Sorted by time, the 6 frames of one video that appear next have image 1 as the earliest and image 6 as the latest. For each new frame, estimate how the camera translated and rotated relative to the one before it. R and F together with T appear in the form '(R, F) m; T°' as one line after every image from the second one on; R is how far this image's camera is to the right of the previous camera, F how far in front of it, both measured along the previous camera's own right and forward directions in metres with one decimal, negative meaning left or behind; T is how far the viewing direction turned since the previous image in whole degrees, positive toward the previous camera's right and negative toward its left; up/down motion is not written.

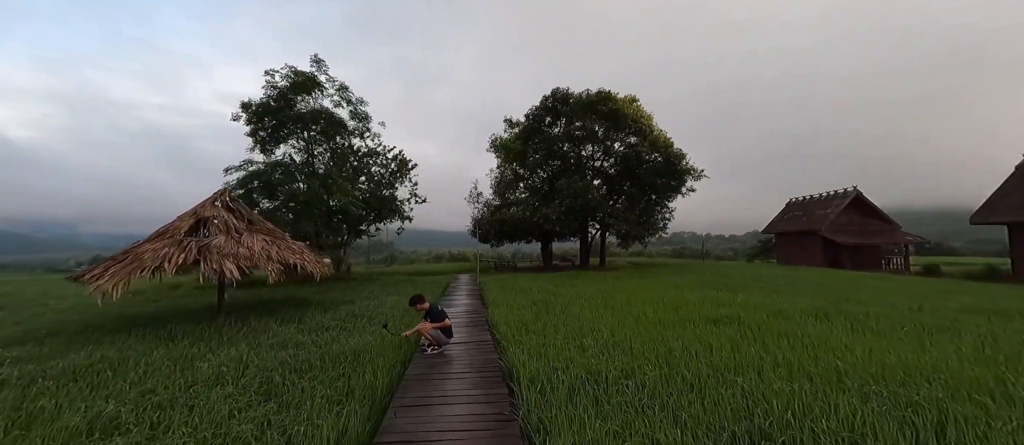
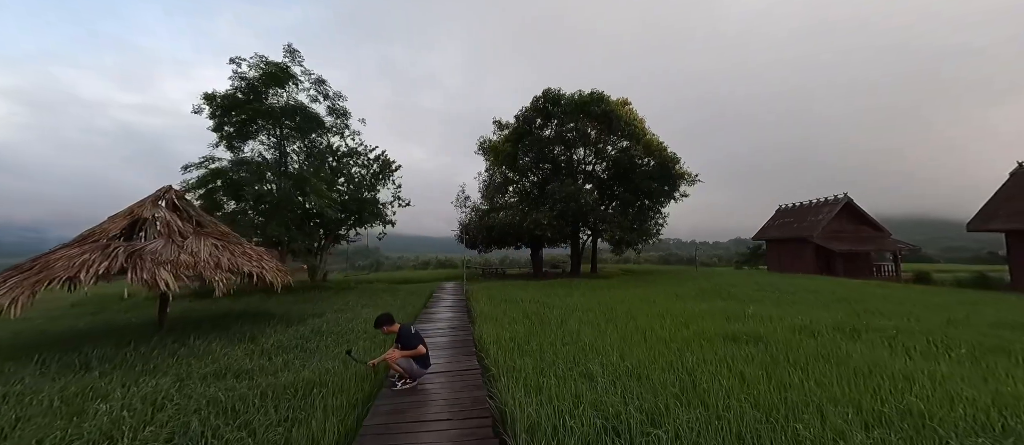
(0.0, +0.8) m; +2°
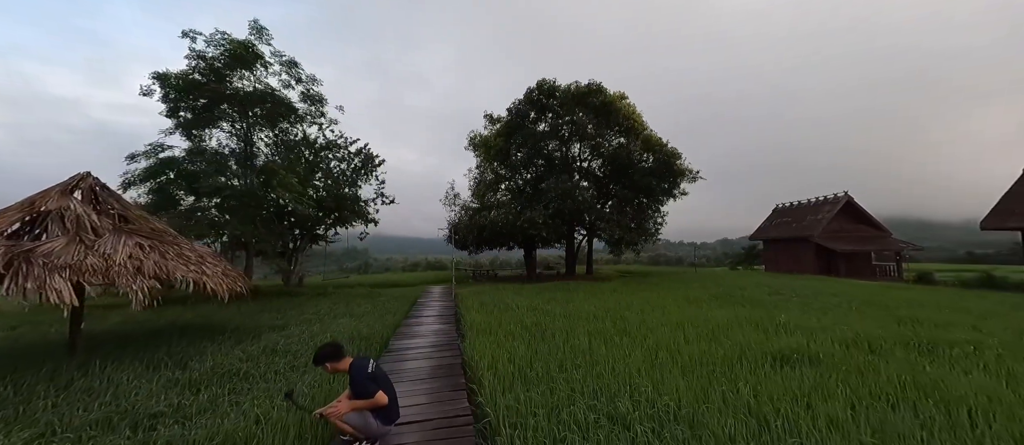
(-0.1, +1.1) m; +2°
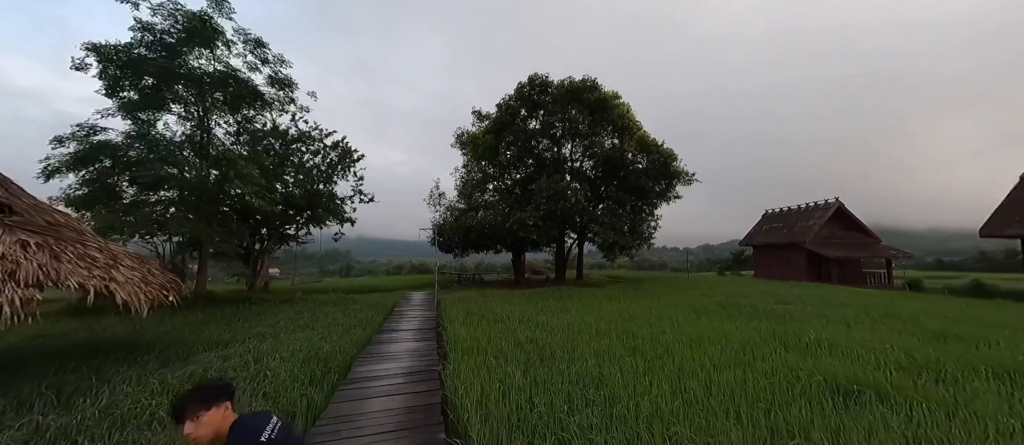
(-0.1, +0.9) m; +2°
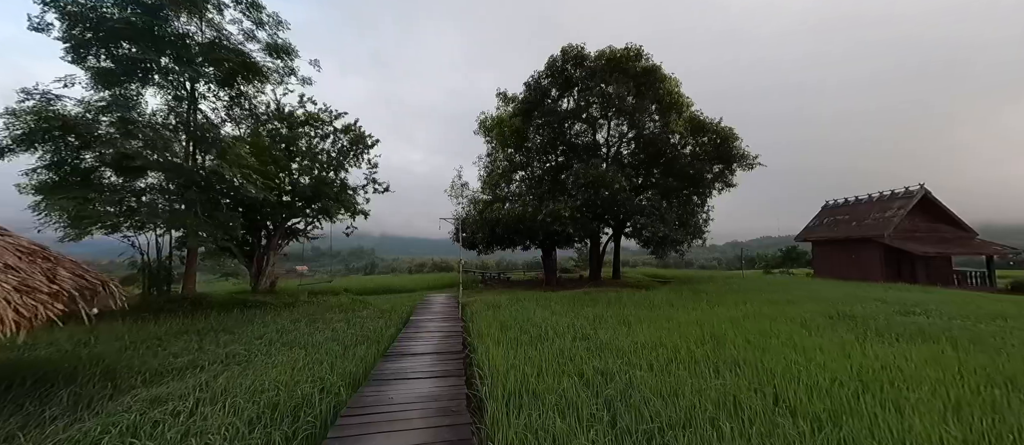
(-0.4, +1.8) m; -3°
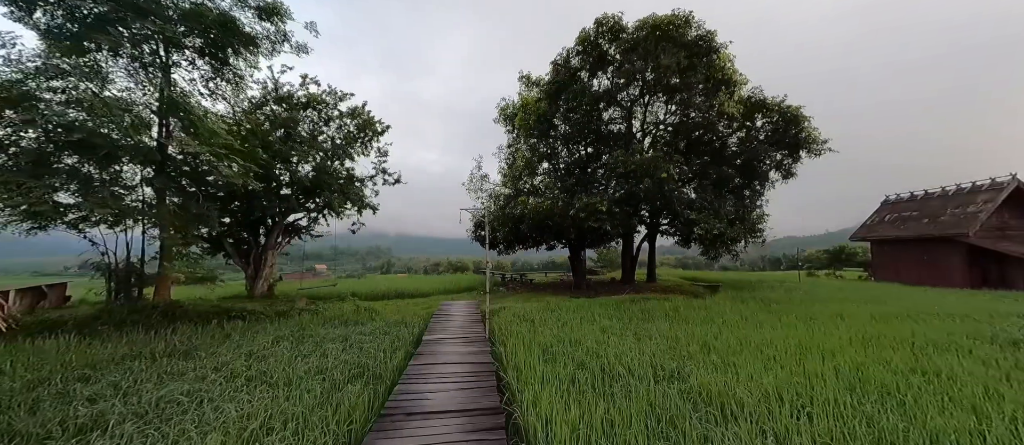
(-0.4, +1.6) m; -2°
